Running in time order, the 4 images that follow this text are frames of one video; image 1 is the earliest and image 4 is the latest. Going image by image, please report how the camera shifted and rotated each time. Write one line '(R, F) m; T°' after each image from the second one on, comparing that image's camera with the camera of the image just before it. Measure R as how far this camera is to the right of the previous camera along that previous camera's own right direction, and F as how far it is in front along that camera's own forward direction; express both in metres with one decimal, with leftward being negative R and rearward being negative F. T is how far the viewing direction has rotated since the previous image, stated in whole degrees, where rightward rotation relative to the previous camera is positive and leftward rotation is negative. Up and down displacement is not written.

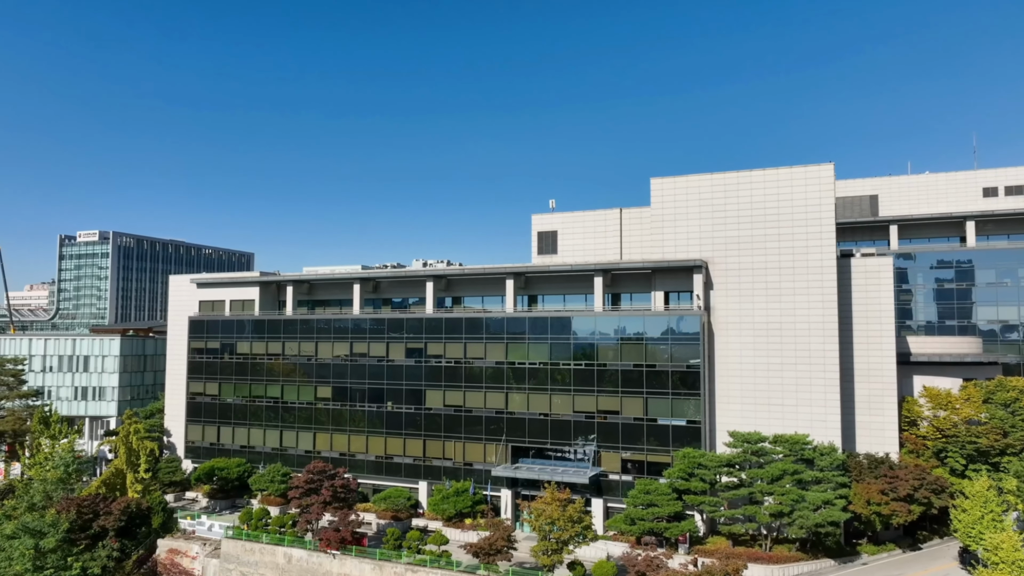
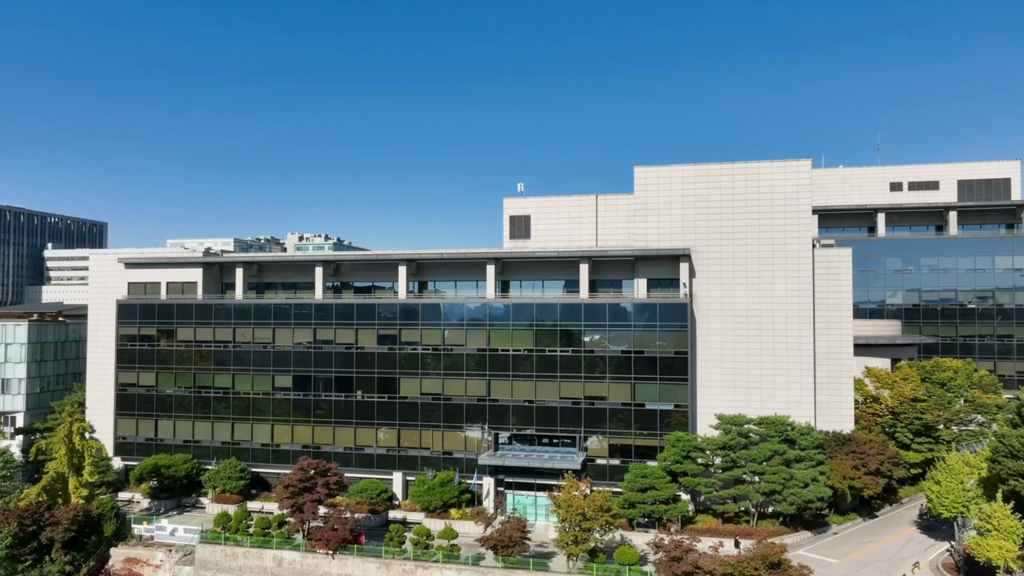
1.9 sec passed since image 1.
(-2.1, +0.4) m; +11°
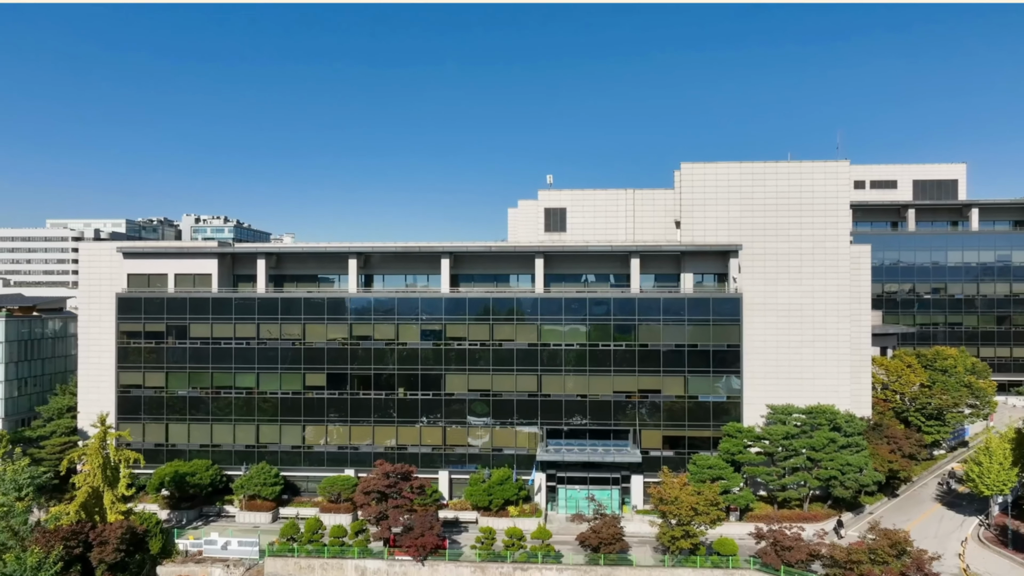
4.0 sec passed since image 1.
(-2.8, +0.4) m; +9°
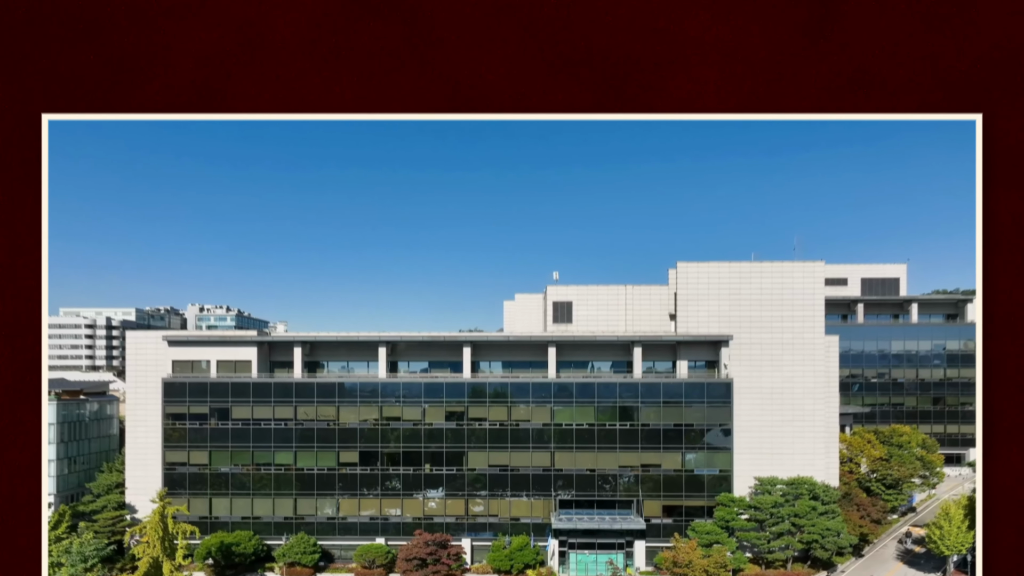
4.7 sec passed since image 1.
(-1.0, -1.6) m; +3°
